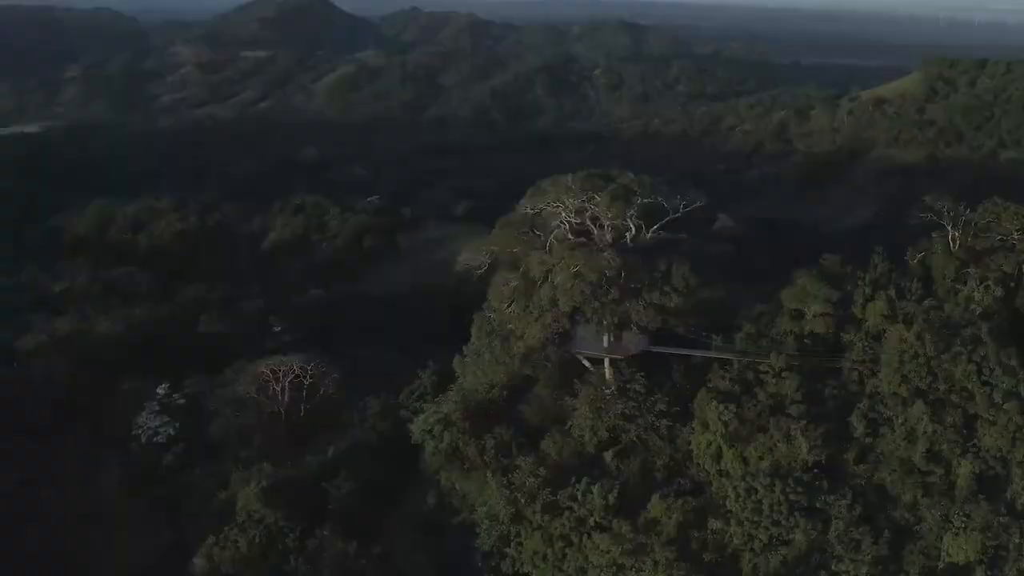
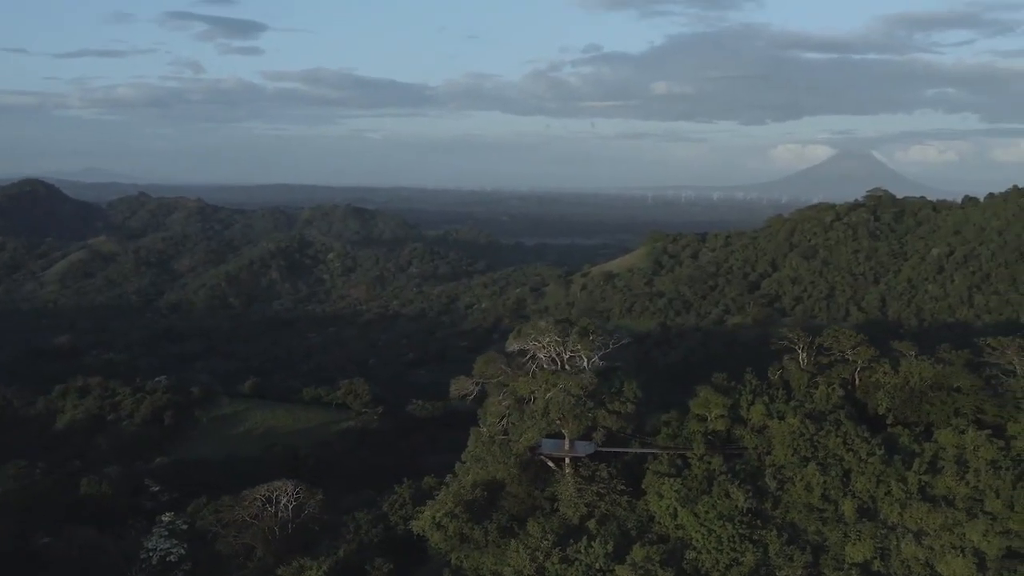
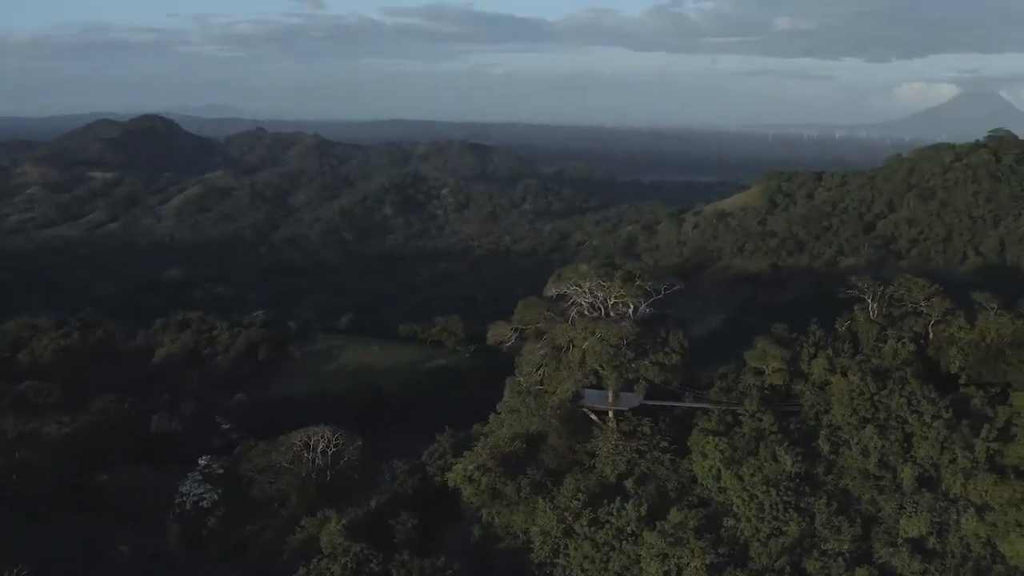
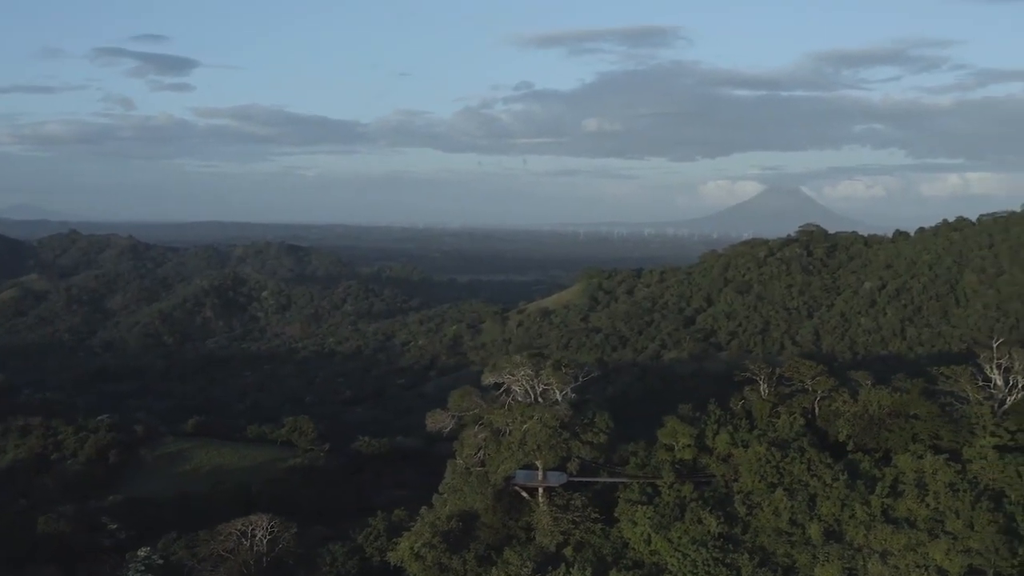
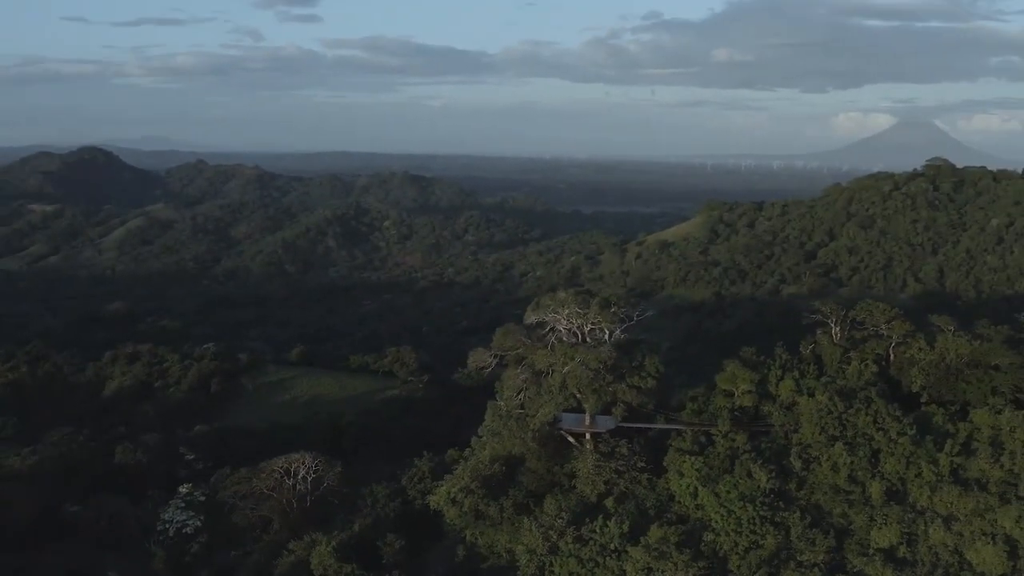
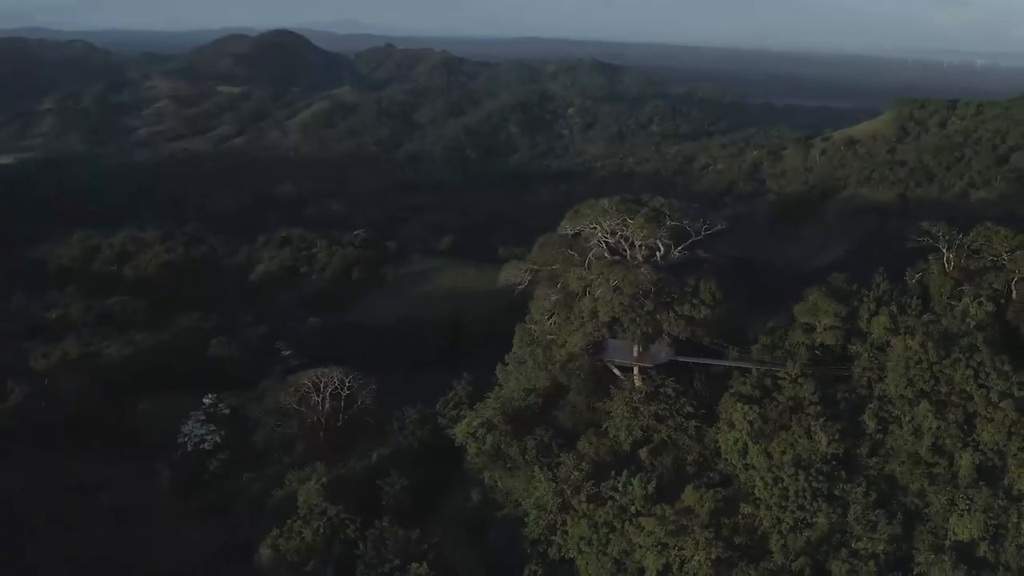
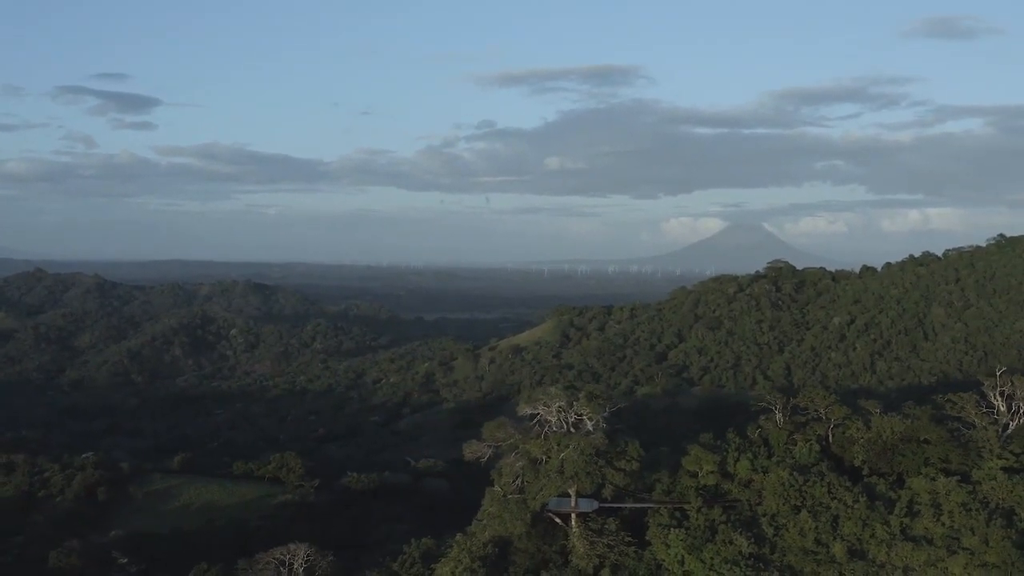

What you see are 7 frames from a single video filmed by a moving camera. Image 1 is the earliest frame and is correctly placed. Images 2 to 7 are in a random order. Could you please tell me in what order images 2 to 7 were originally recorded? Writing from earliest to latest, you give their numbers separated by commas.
6, 3, 5, 2, 4, 7
